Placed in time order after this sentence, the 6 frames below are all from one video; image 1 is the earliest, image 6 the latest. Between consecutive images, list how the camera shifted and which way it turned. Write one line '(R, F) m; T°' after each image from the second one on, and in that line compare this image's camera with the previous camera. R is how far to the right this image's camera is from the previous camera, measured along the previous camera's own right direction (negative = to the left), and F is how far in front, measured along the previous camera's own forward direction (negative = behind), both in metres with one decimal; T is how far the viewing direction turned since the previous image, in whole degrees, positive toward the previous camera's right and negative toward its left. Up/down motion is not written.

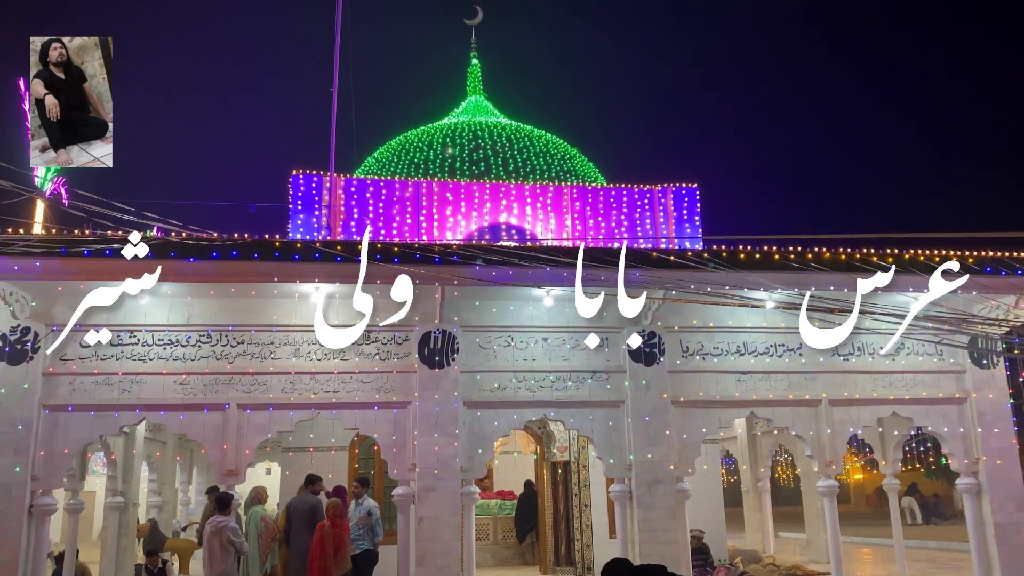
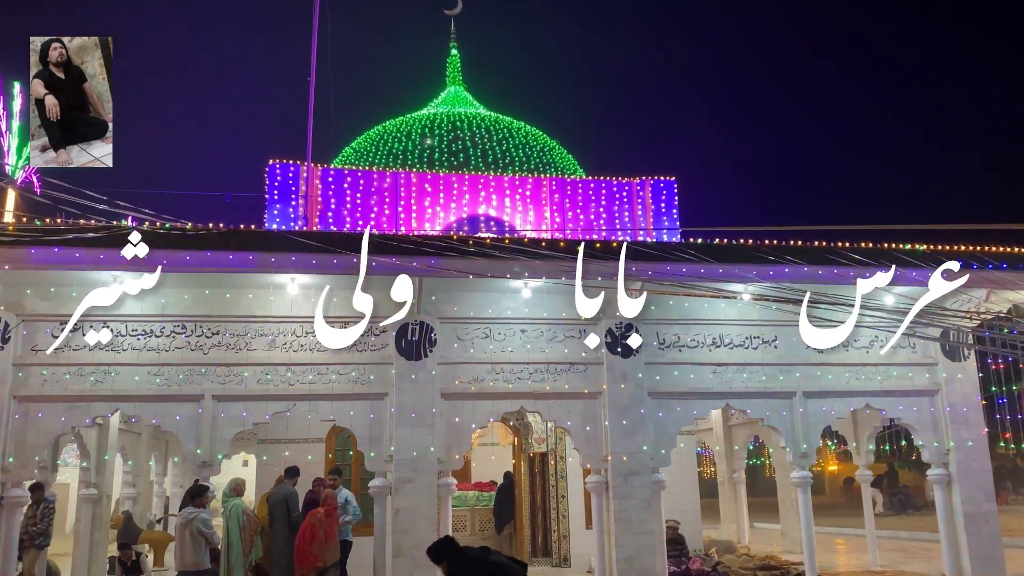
(0.0, 0.0) m; +1°
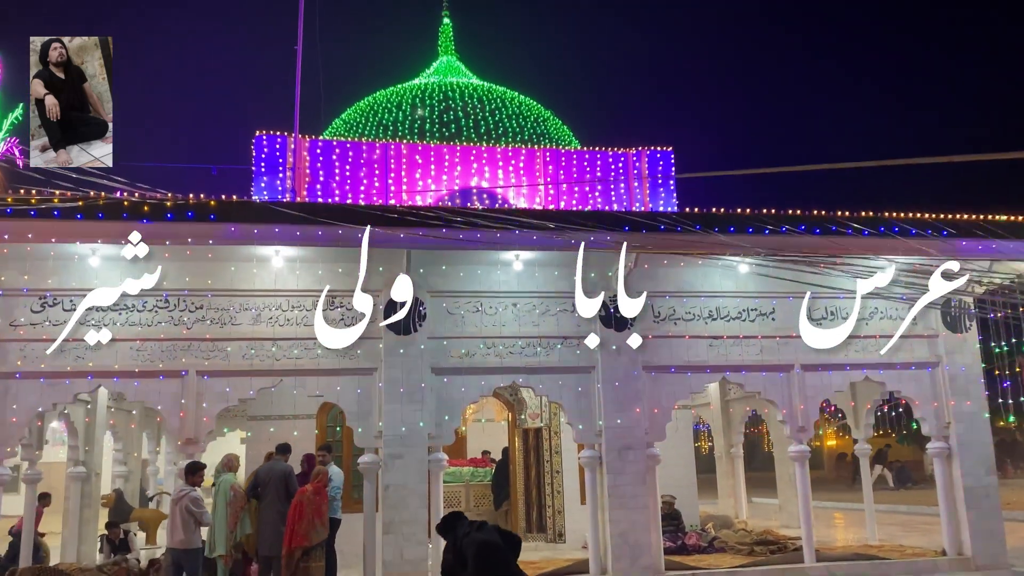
(+0.1, +0.2) m; 0°
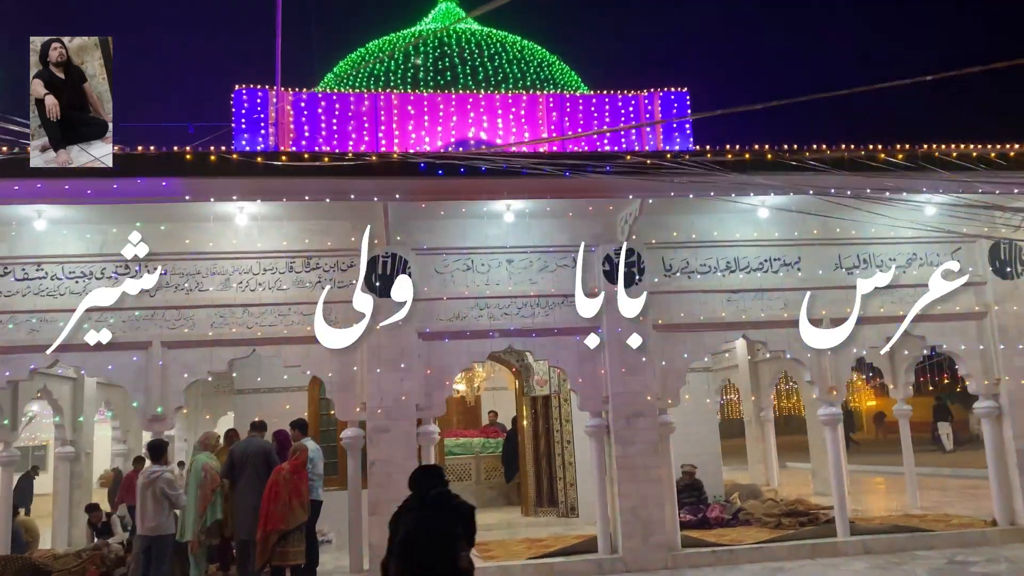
(+0.3, +0.7) m; -2°
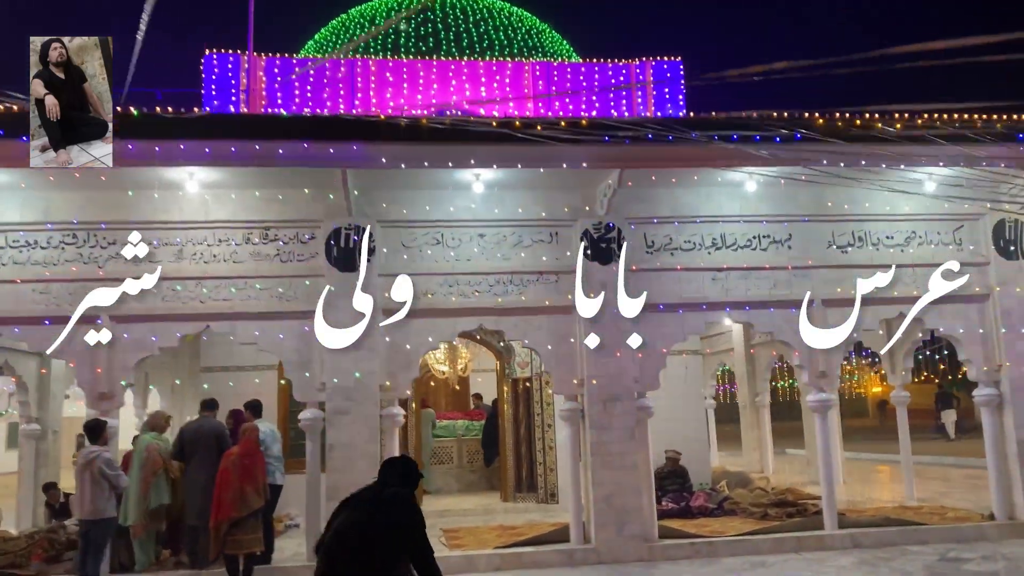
(+0.3, +0.4) m; -1°
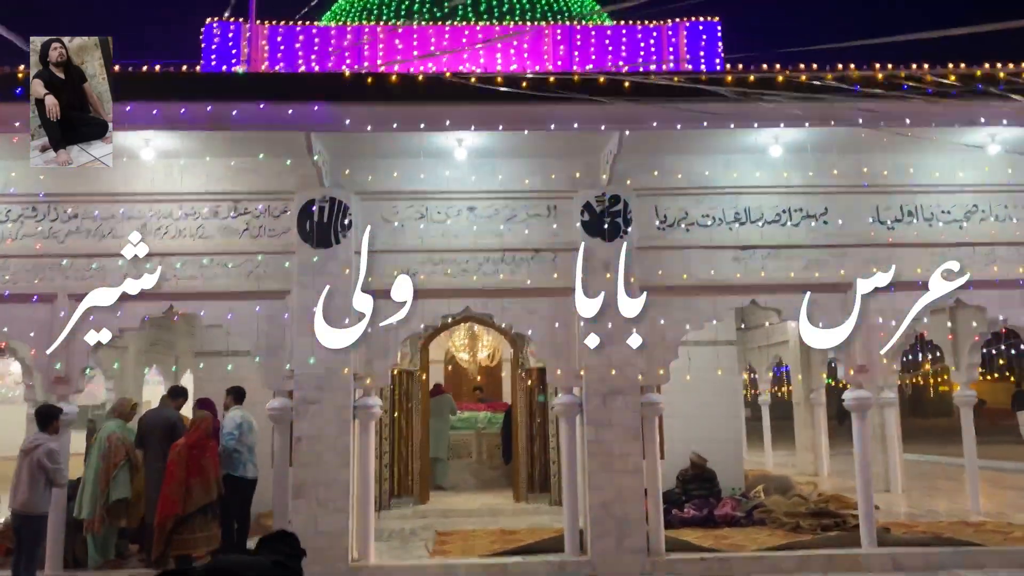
(+0.6, +0.7) m; -5°
